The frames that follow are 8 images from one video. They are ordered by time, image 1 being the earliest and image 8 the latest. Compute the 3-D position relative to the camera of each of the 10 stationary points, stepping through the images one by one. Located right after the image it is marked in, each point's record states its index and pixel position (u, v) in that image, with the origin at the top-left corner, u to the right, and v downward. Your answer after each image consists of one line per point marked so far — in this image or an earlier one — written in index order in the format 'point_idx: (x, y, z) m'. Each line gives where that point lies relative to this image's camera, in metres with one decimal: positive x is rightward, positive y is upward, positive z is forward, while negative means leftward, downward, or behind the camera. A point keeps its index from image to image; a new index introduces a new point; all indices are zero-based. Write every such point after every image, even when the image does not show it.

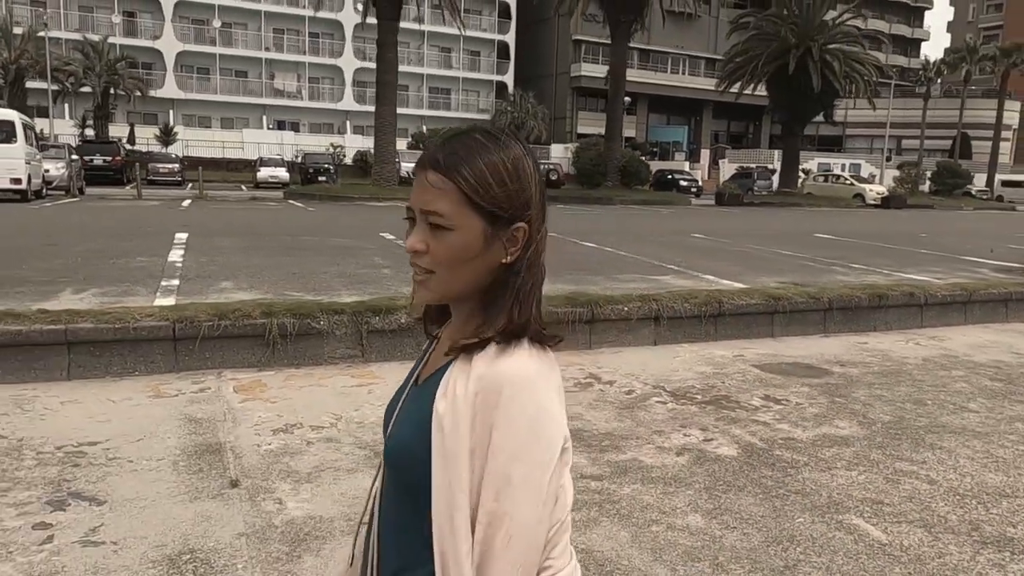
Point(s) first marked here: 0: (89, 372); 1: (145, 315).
0: (-2.5, -0.5, +4.6) m
1: (-2.3, -0.2, +4.7) m
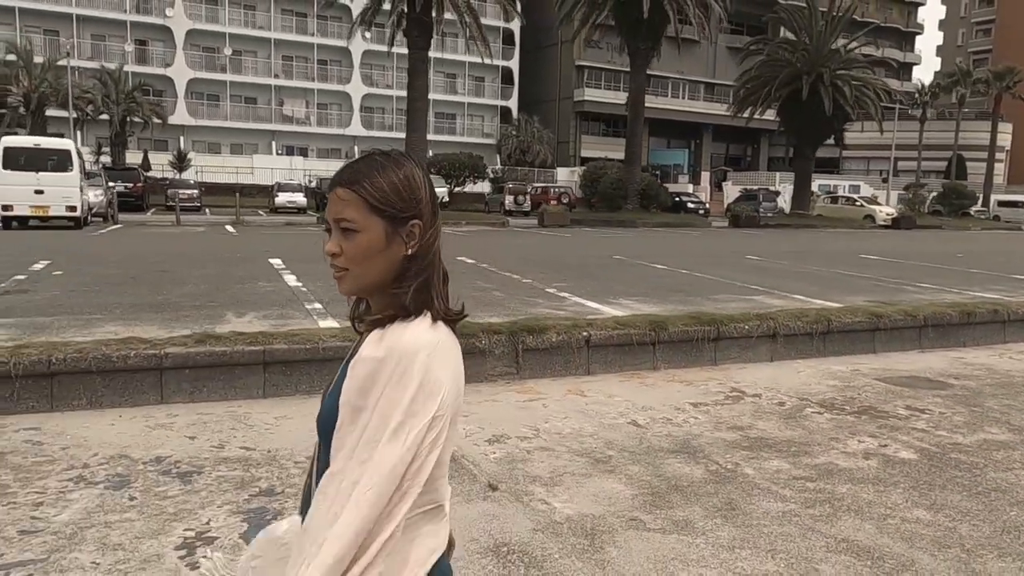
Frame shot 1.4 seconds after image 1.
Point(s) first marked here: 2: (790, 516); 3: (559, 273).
0: (-1.5, -0.7, +4.9) m
1: (-1.2, -0.3, +5.1) m
2: (+1.2, -1.0, +3.4) m
3: (+0.6, +0.2, +9.2) m
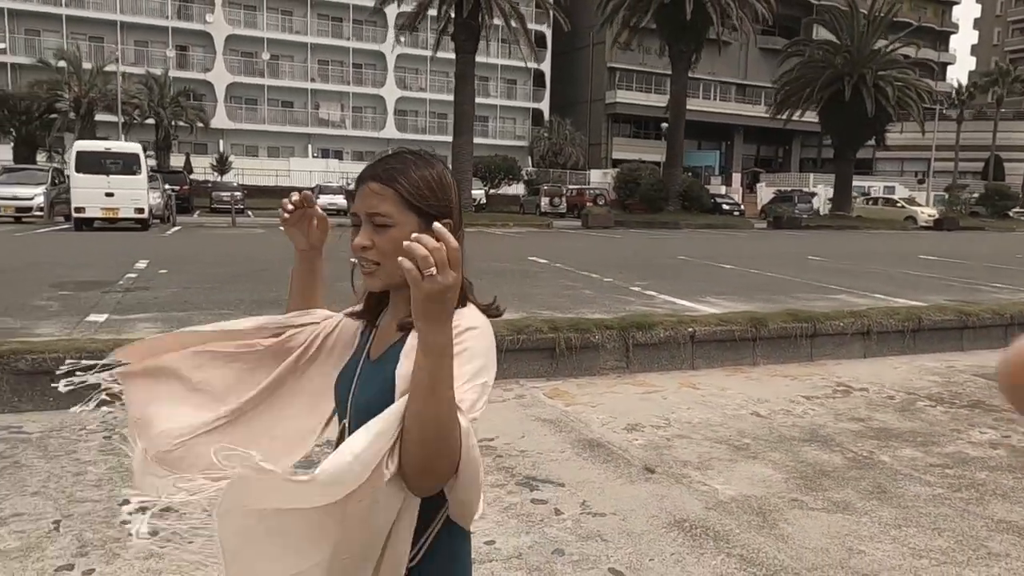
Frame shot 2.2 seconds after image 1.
0: (-0.7, -0.6, +5.2) m
1: (-0.4, -0.3, +5.3) m
2: (+2.0, -1.0, +3.5) m
3: (+1.5, +0.2, +9.4) m
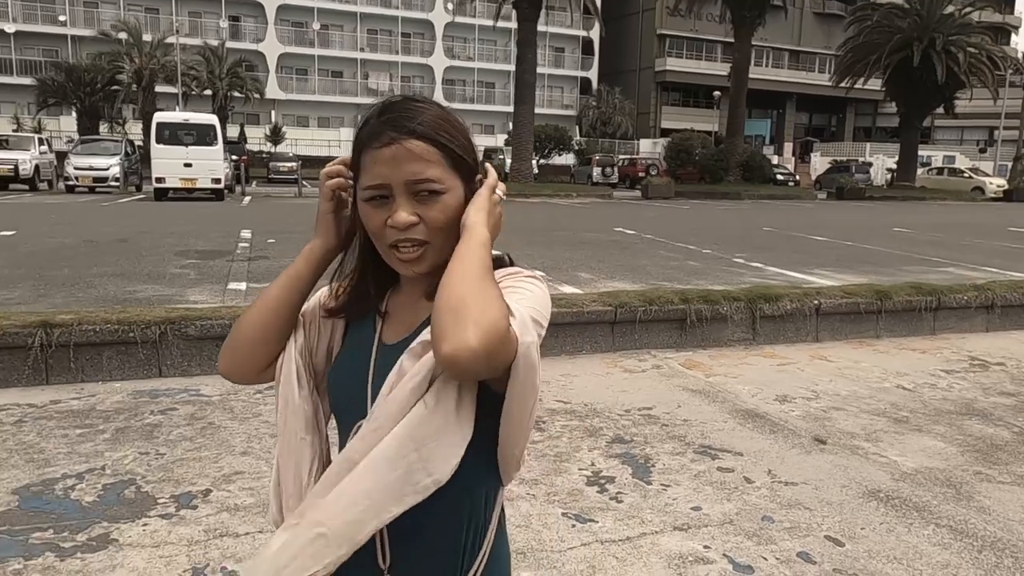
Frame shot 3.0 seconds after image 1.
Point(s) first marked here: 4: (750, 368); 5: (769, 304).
0: (+0.3, -0.4, +5.2) m
1: (+0.6, -0.1, +5.4) m
2: (+2.8, -0.9, +3.5) m
3: (+2.6, +0.5, +9.3) m
4: (+1.6, -0.5, +5.1) m
5: (+1.9, -0.1, +5.7) m
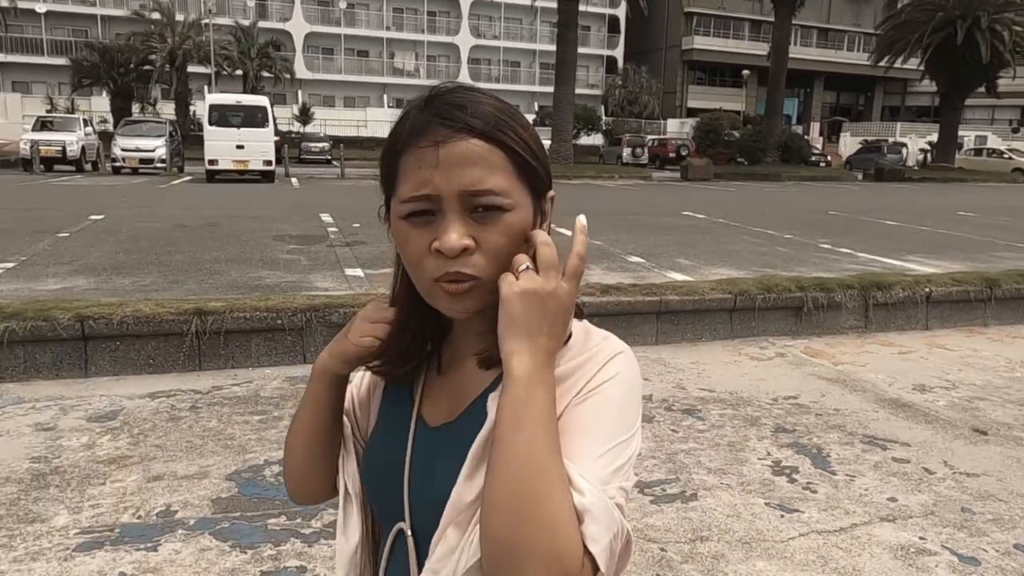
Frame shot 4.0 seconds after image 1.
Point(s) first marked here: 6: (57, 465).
0: (+1.1, -0.3, +5.3) m
1: (+1.4, 0.0, +5.4) m
2: (+3.7, -0.8, +3.5) m
3: (+3.5, +0.7, +9.3) m
4: (+2.5, -0.5, +5.2) m
5: (+2.8, 0.0, +5.7) m
6: (-1.9, -0.7, +3.1) m
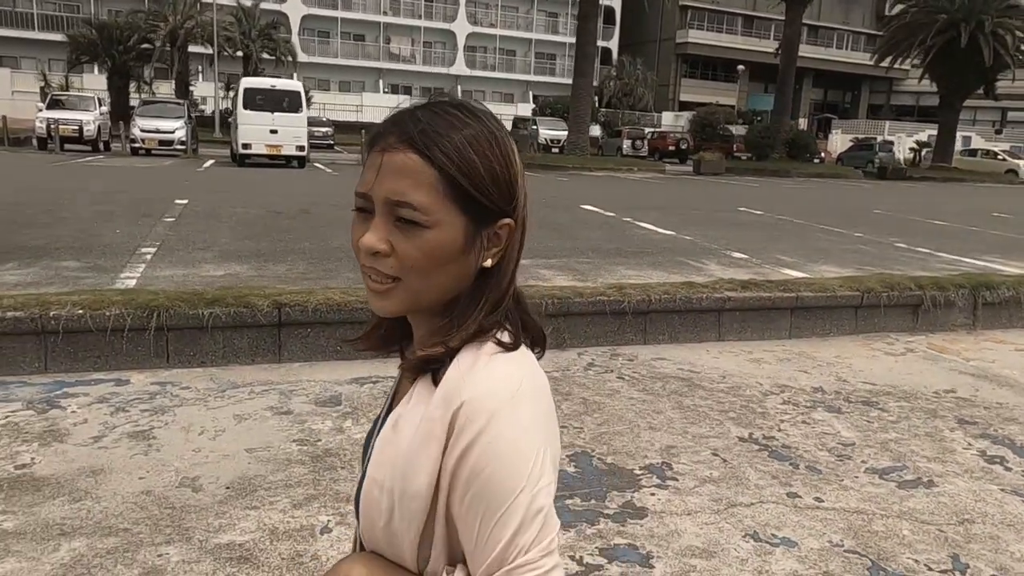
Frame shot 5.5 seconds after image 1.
0: (+2.1, -0.3, +5.5) m
1: (+2.4, 0.0, +5.6) m
2: (+4.7, -0.9, +3.8) m
3: (+4.4, +0.8, +9.6) m
4: (+3.5, -0.5, +5.4) m
5: (+3.8, 0.0, +6.0) m
6: (-0.8, -0.7, +3.3) m
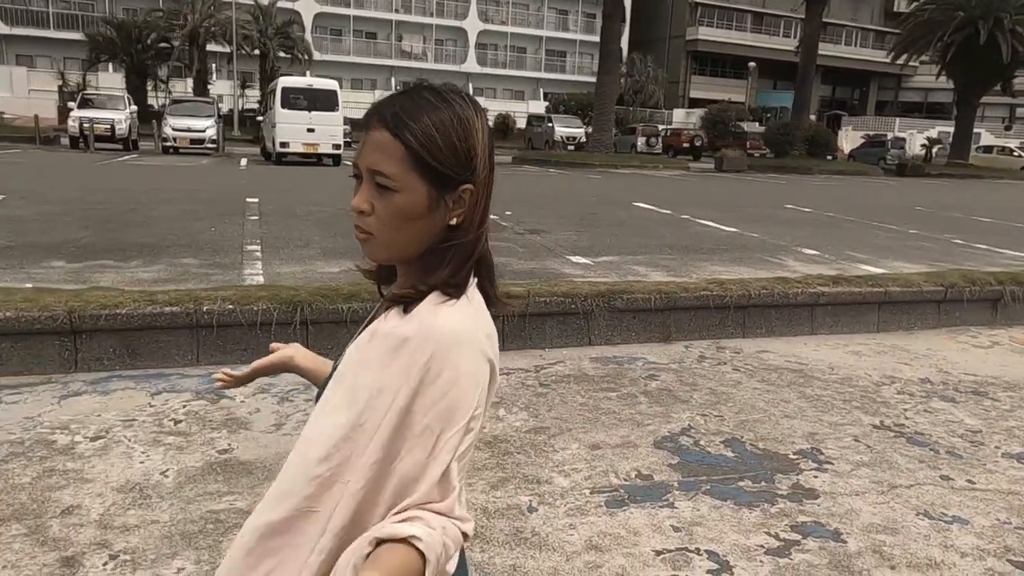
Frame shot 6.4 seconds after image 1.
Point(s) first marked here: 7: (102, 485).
0: (+2.8, -0.3, +5.7) m
1: (+3.1, 0.0, +5.8) m
2: (+5.4, -0.8, +4.0) m
3: (+5.1, +0.8, +9.7) m
4: (+4.2, -0.4, +5.6) m
5: (+4.5, 0.0, +6.2) m
6: (-0.1, -0.7, +3.4) m
7: (-1.5, -0.7, +2.8) m
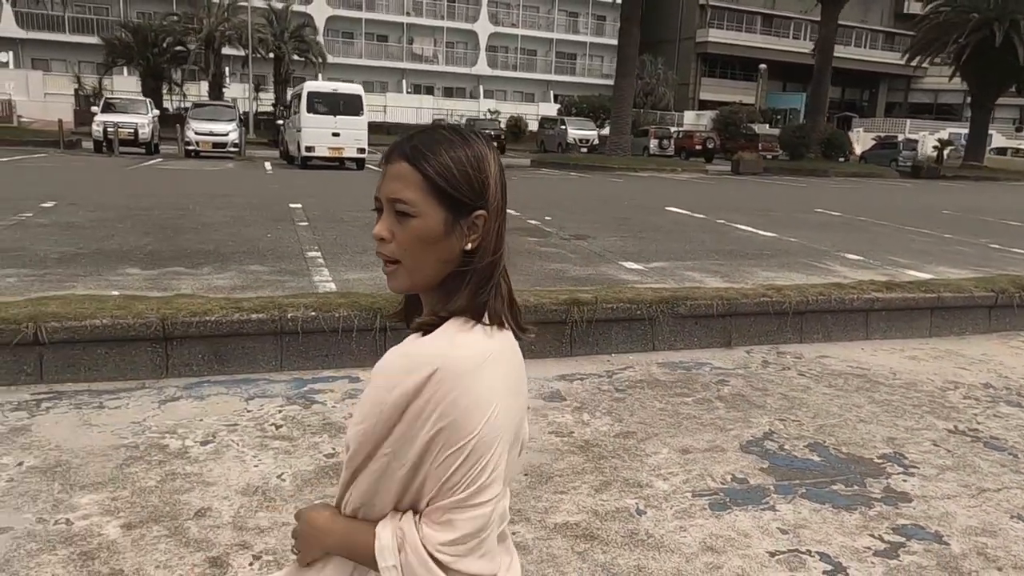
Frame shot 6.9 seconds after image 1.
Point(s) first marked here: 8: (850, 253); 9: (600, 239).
0: (+3.3, -0.3, +5.8) m
1: (+3.6, 0.0, +5.9) m
2: (+5.9, -0.9, +4.1) m
3: (+5.6, +0.8, +9.8) m
4: (+4.6, -0.5, +5.7) m
5: (+4.9, 0.0, +6.3) m
6: (+0.4, -0.7, +3.5) m
7: (-1.1, -0.8, +2.9) m
8: (+3.2, +0.3, +7.3) m
9: (+0.8, +0.5, +7.5) m
